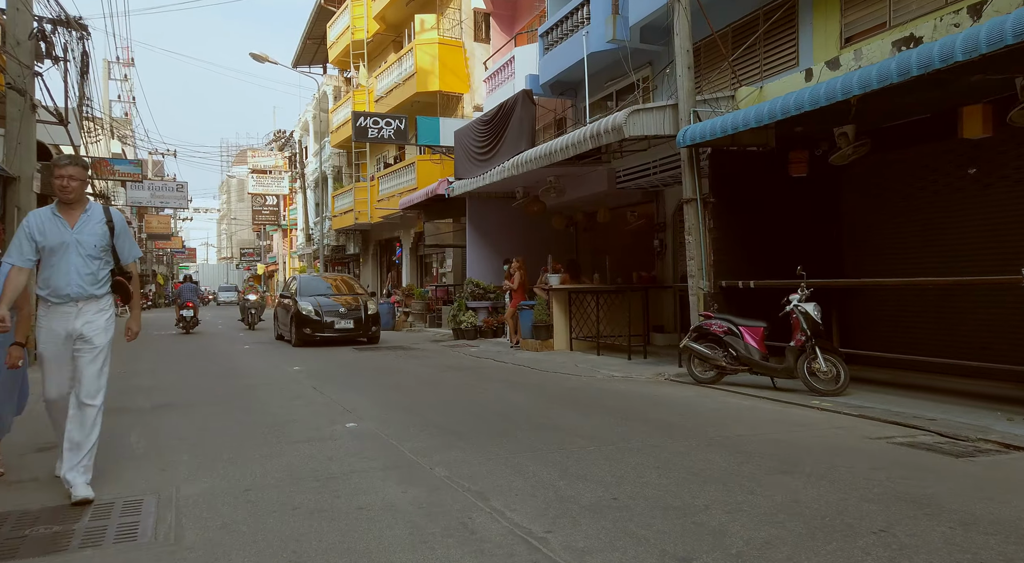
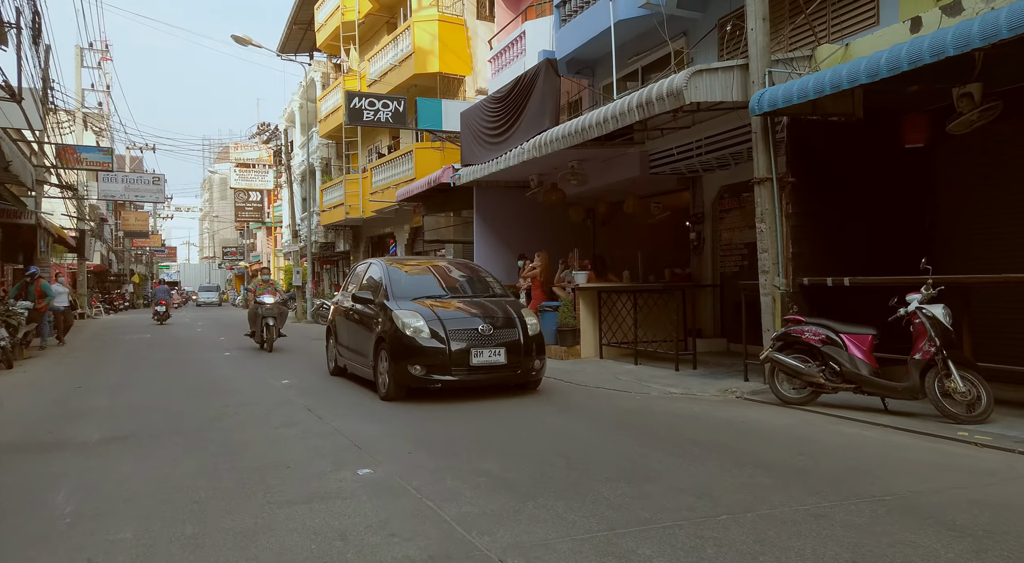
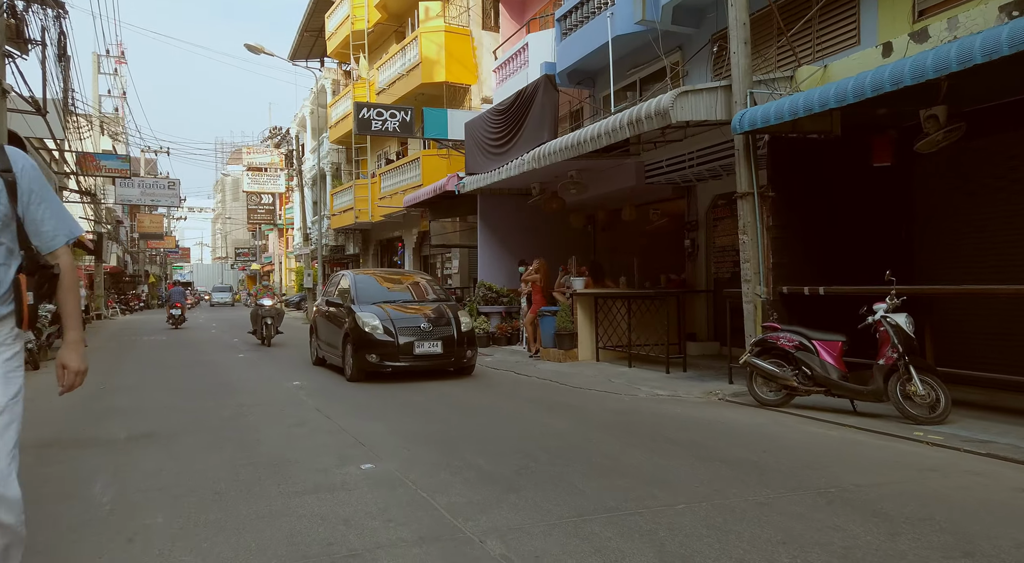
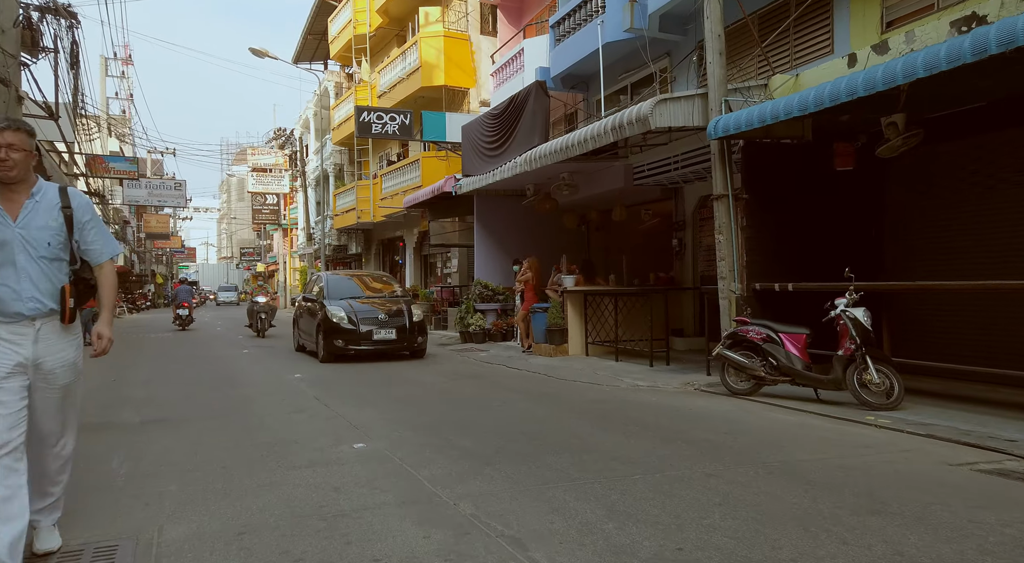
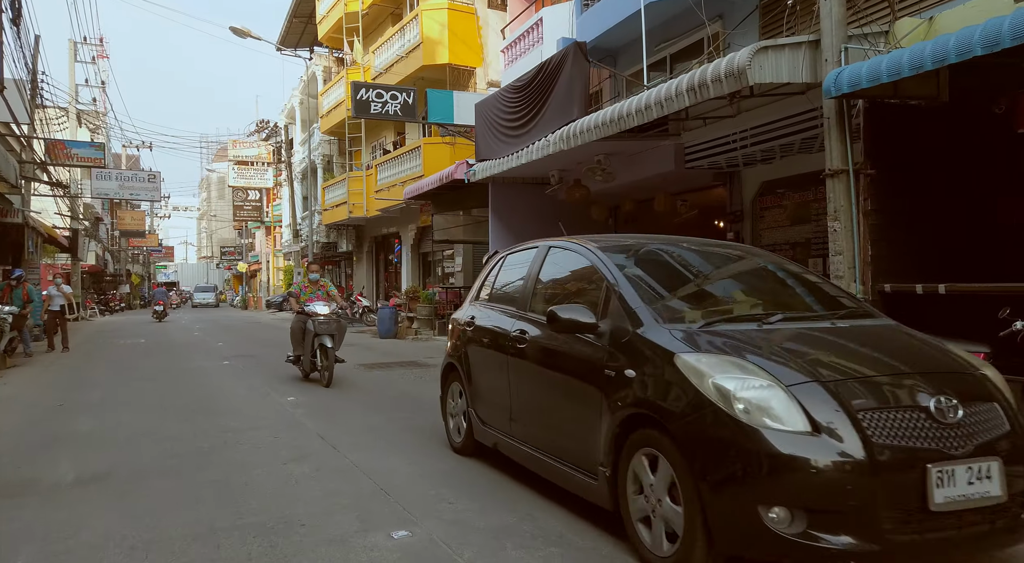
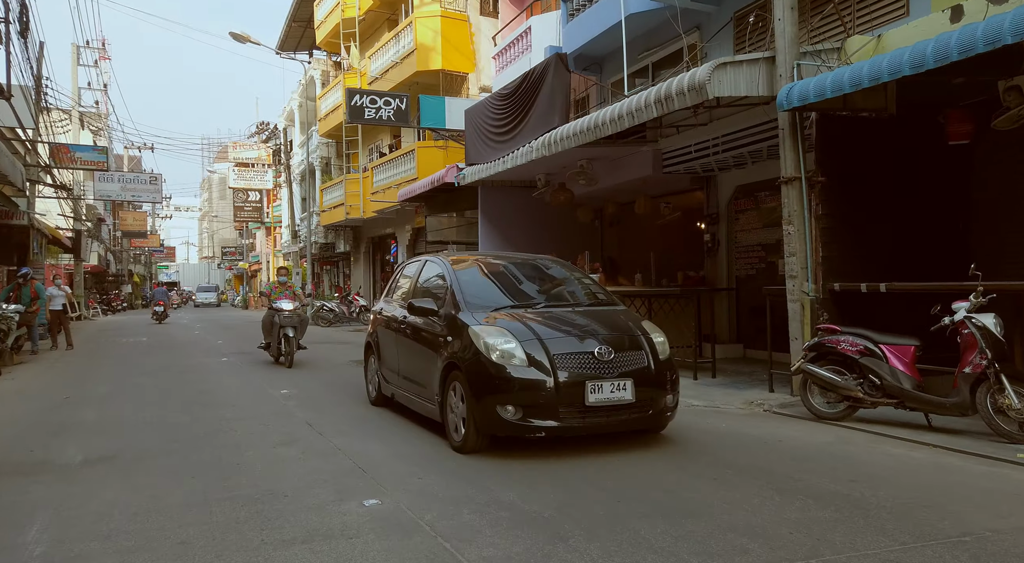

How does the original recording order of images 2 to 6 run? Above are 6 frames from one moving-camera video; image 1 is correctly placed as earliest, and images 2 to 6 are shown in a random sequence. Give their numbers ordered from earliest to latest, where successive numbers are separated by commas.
4, 3, 2, 6, 5
